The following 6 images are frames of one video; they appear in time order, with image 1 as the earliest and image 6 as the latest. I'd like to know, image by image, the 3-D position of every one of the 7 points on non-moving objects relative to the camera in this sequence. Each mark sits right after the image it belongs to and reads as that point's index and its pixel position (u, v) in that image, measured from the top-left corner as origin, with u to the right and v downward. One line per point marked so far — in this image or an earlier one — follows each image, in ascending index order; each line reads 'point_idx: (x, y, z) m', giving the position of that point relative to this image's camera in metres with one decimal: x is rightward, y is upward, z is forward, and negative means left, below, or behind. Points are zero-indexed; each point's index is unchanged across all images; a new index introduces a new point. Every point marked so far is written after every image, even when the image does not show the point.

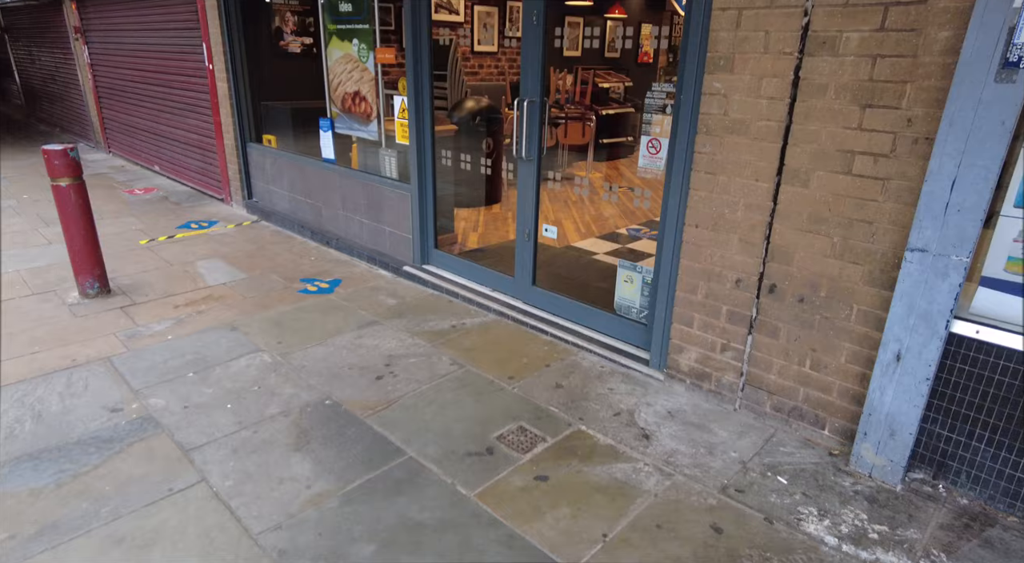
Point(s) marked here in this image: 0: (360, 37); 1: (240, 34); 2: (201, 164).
0: (-1.2, +1.9, +4.8) m
1: (-2.6, +2.4, +6.1) m
2: (-3.6, +1.4, +7.3) m
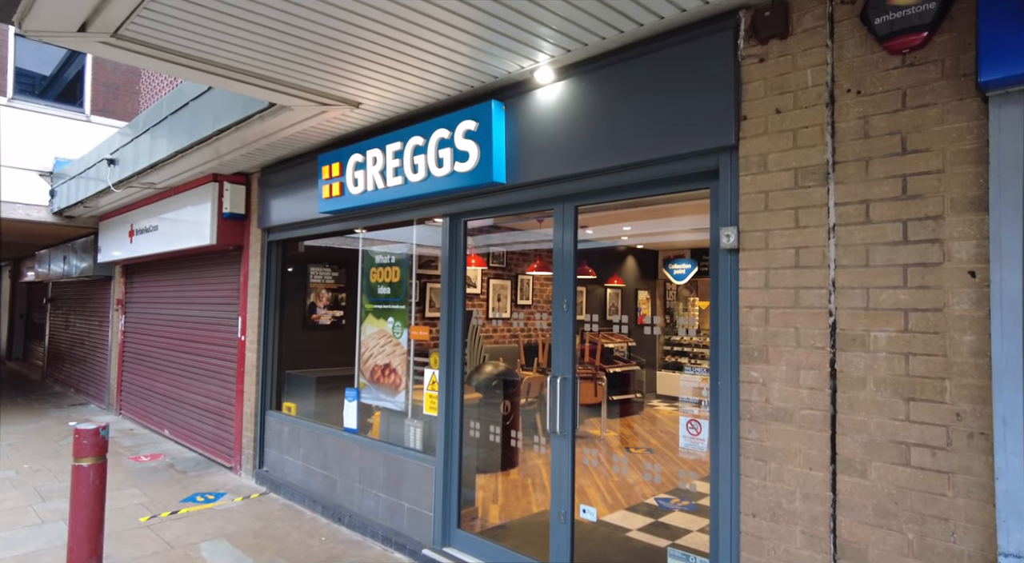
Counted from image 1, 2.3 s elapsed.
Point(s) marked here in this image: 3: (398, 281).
0: (-1.0, -0.3, +5.2) m
1: (-2.5, -0.3, +6.5) m
2: (-3.5, -1.7, +7.3) m
3: (-0.9, 0.0, +5.2) m
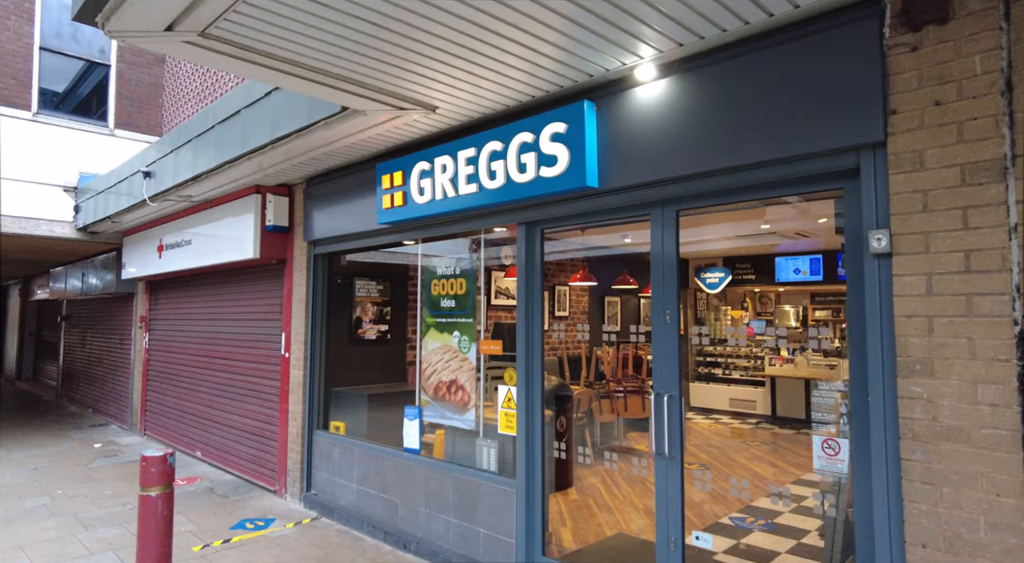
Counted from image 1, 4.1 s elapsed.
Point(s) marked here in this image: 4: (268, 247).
0: (-0.4, -0.4, +5.0) m
1: (-1.9, -0.4, +6.3) m
2: (-2.9, -1.9, +7.0) m
3: (-0.4, -0.1, +4.9) m
4: (-2.5, +0.3, +6.5) m
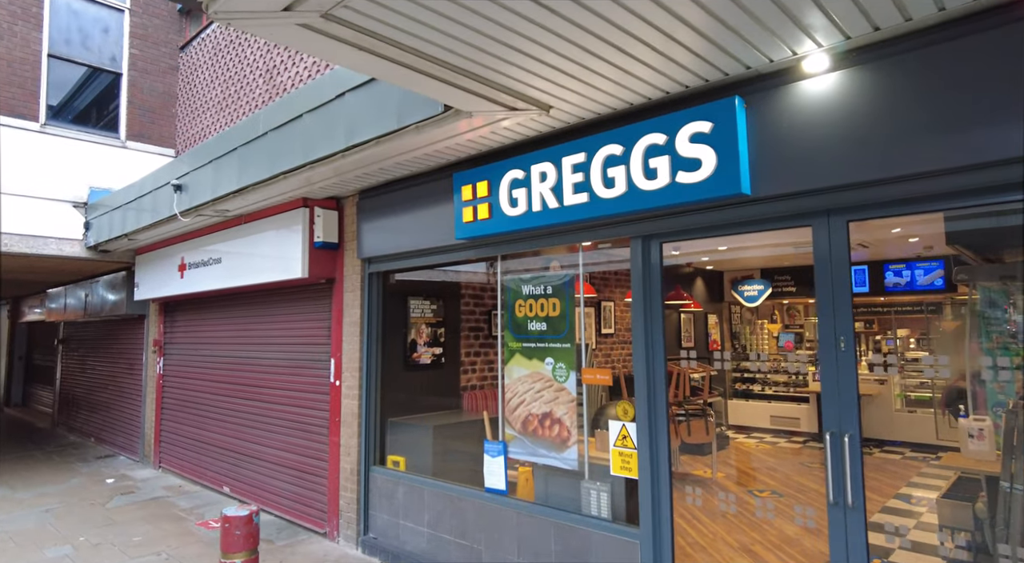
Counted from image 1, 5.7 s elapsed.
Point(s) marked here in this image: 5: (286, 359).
0: (+0.3, -0.5, +4.4) m
1: (-1.2, -0.6, +5.8) m
2: (-2.2, -2.1, +6.4) m
3: (+0.3, -0.2, +4.4) m
4: (-1.8, +0.1, +5.9) m
5: (-2.4, -0.8, +6.7) m
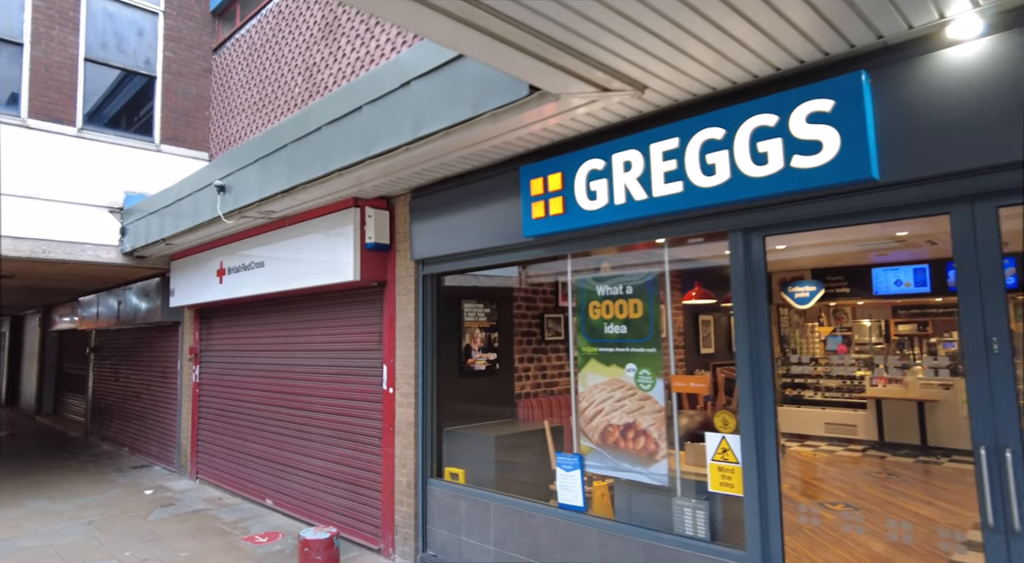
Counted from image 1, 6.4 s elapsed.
0: (+0.8, -0.5, +4.1) m
1: (-0.7, -0.7, +5.5) m
2: (-1.6, -2.1, +6.1) m
3: (+0.8, -0.2, +4.1) m
4: (-1.3, +0.1, +5.6) m
5: (-1.8, -0.9, +6.4) m
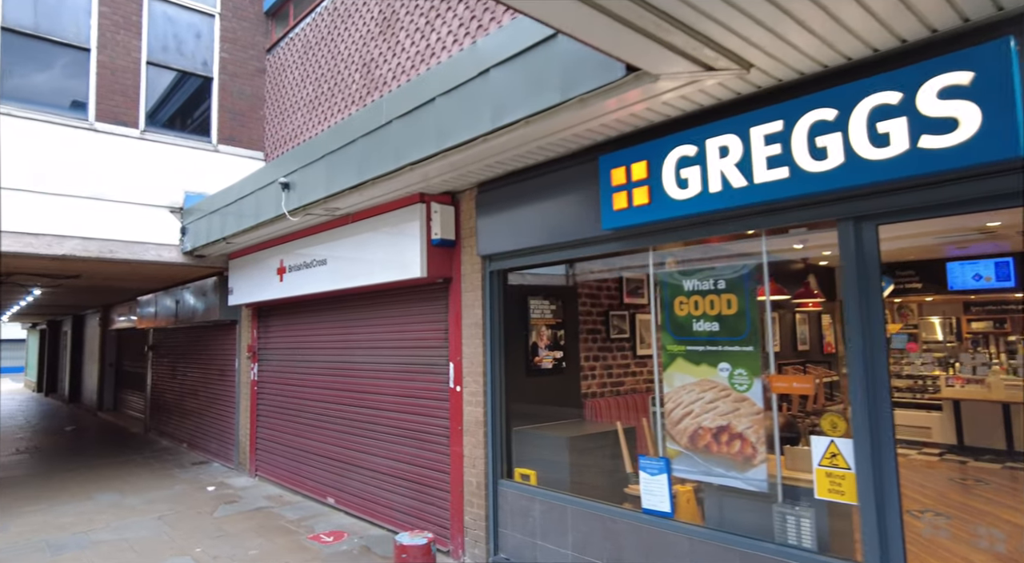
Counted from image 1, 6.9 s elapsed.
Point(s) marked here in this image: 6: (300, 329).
0: (+1.3, -0.5, +3.9) m
1: (-0.1, -0.6, +5.3) m
2: (-1.0, -2.1, +6.0) m
3: (+1.4, -0.2, +3.9) m
4: (-0.7, +0.1, +5.5) m
5: (-1.2, -0.8, +6.3) m
6: (-2.8, -0.6, +8.2) m
